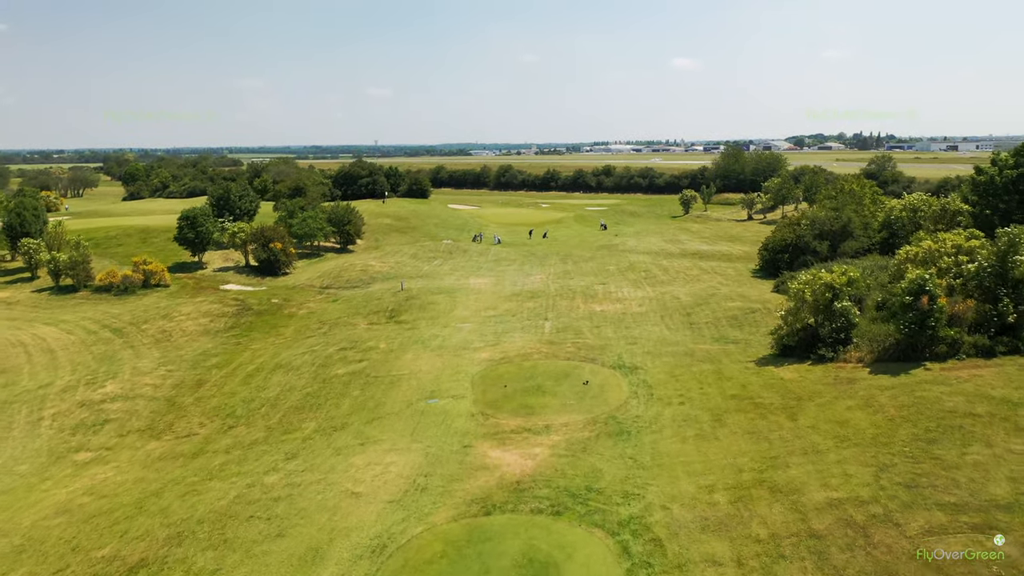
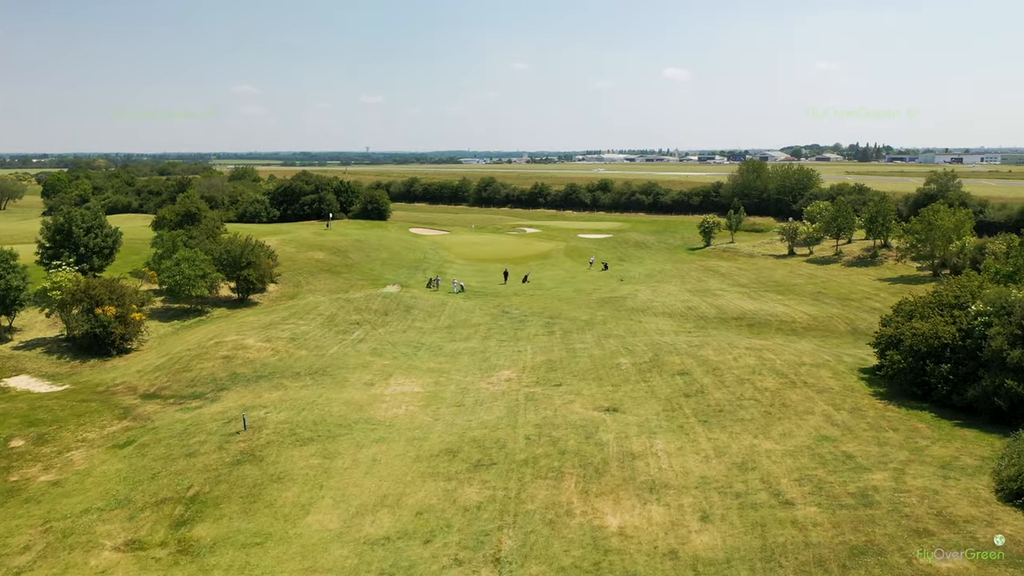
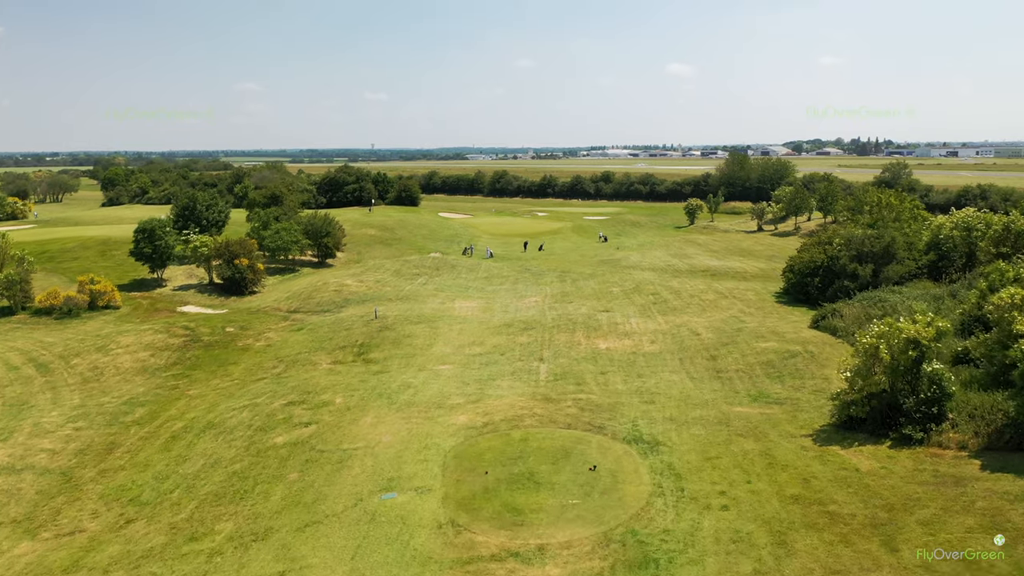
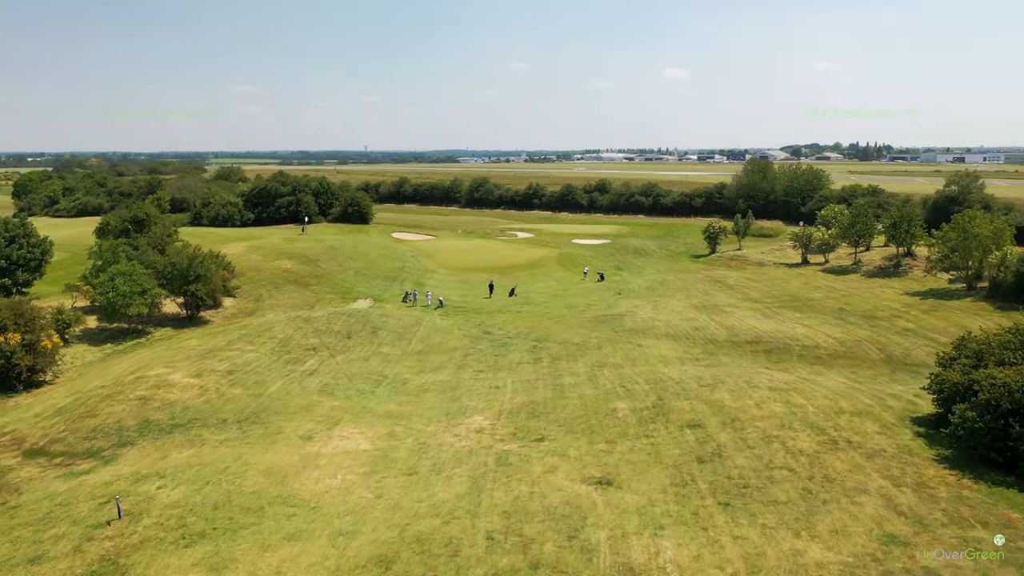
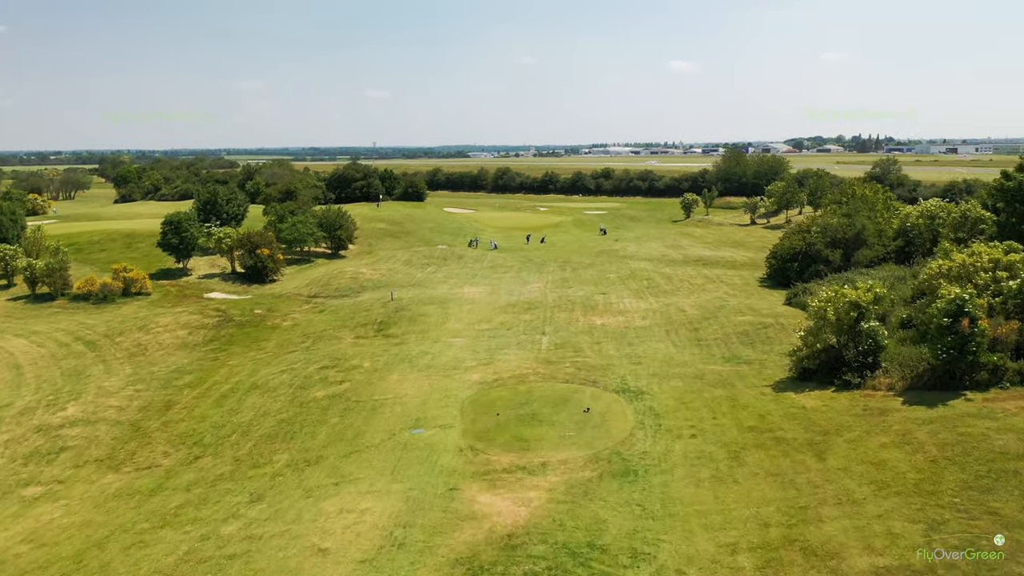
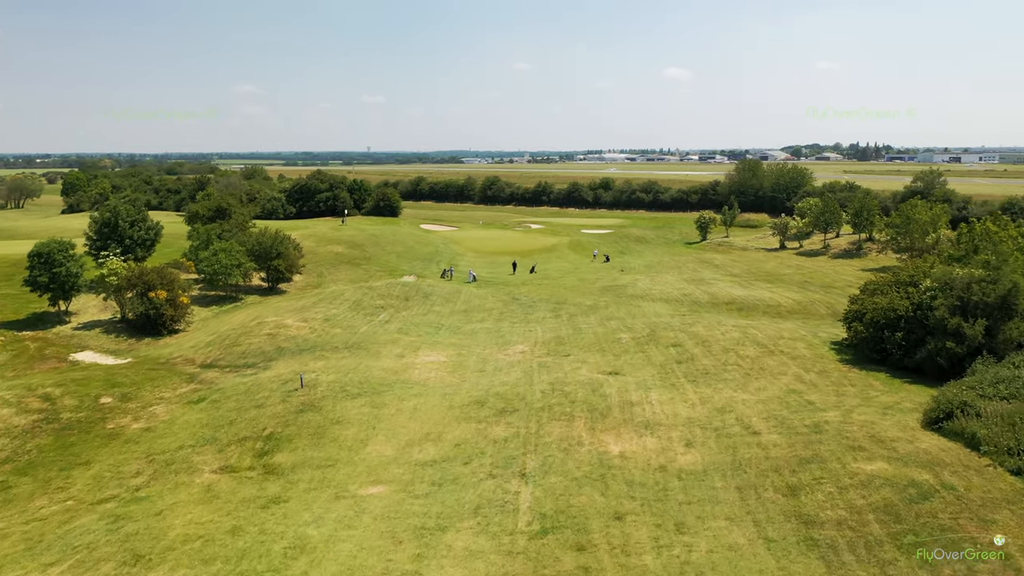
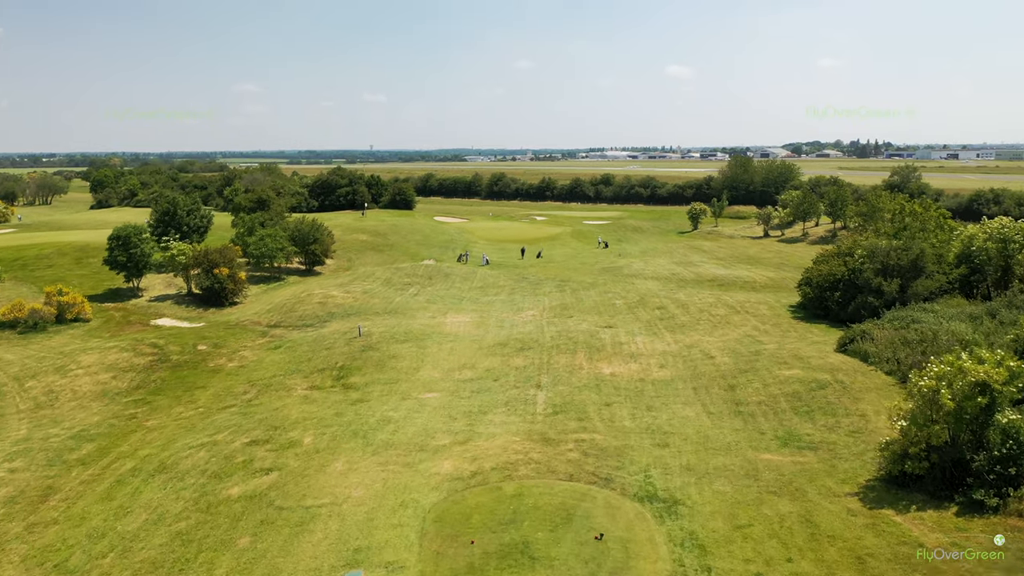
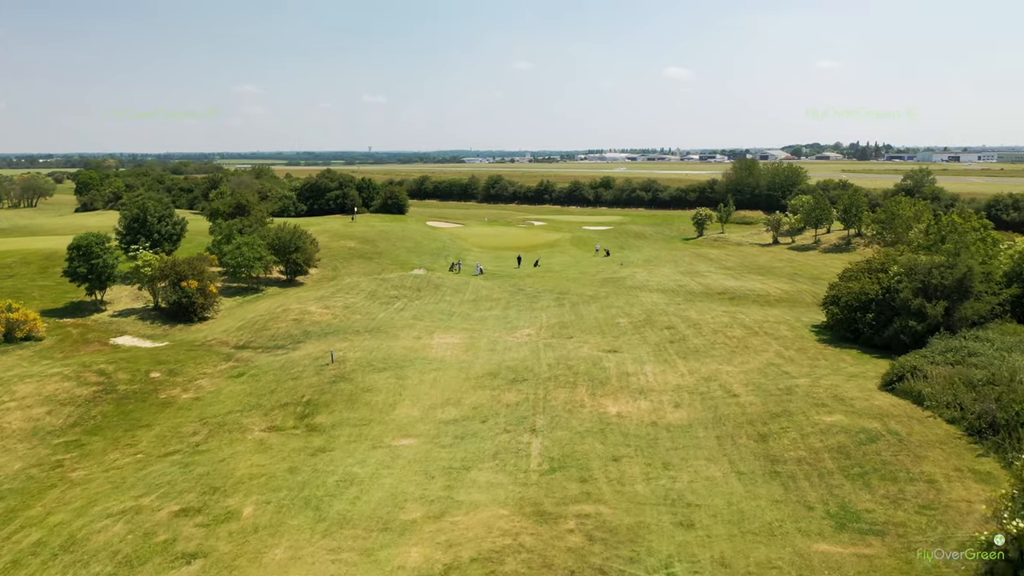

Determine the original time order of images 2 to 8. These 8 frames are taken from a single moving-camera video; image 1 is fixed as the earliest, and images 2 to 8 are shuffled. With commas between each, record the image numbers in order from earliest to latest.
5, 3, 7, 8, 6, 2, 4
